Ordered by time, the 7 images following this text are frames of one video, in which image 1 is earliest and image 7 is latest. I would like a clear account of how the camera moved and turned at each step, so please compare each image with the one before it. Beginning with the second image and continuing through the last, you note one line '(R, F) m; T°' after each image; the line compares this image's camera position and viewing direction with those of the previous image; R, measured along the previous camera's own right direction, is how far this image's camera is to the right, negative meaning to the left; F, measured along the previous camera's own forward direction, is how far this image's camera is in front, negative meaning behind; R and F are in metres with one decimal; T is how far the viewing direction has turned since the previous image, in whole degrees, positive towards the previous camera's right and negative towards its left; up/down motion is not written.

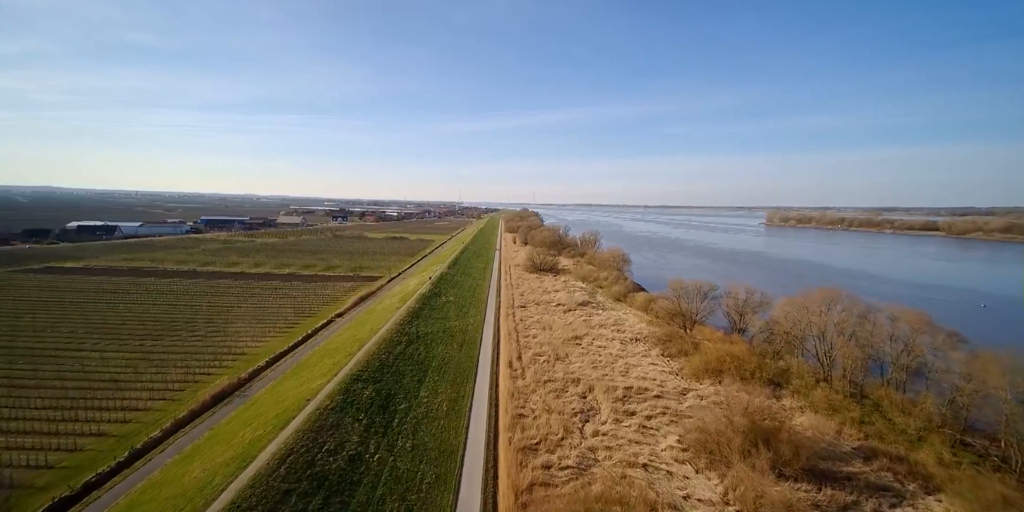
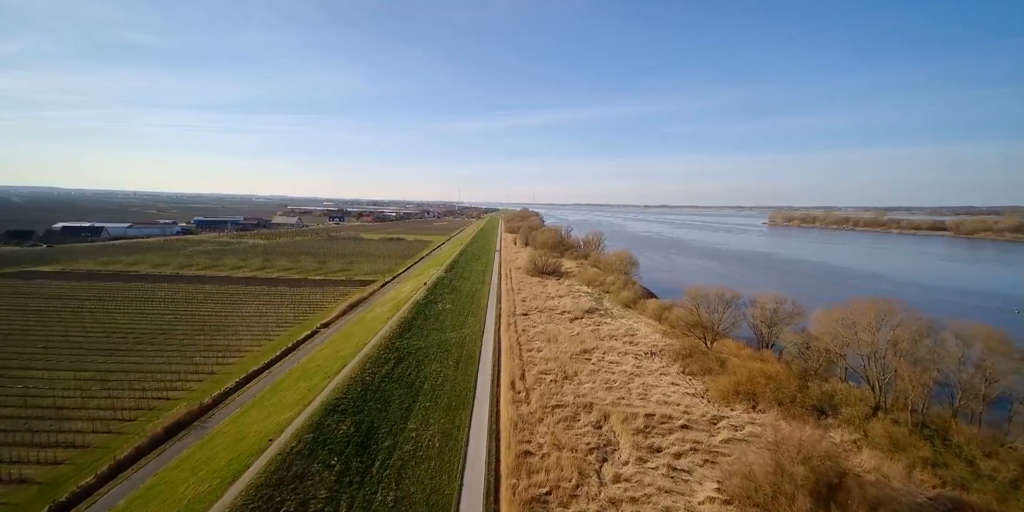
(-0.1, +1.9) m; 0°
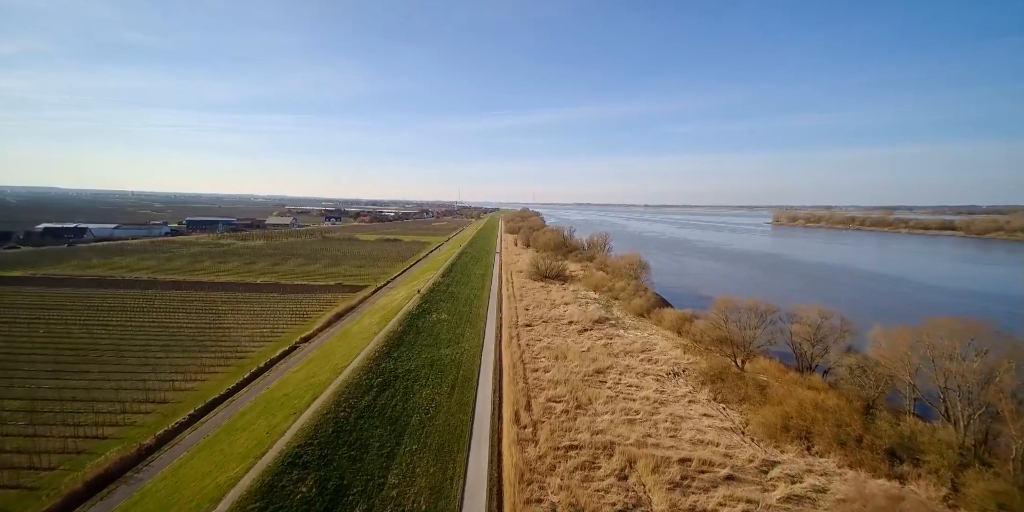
(-0.1, +2.1) m; 0°
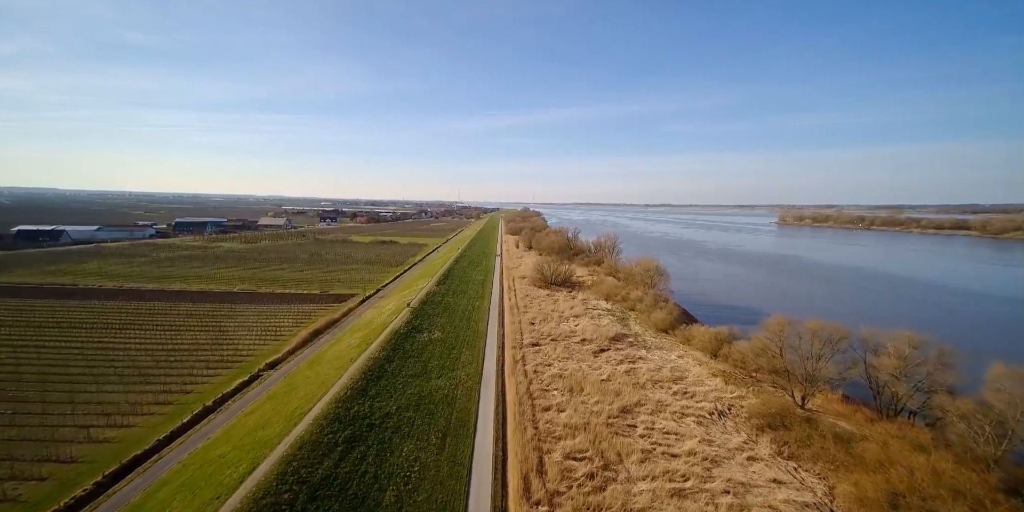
(-0.2, +2.9) m; 0°
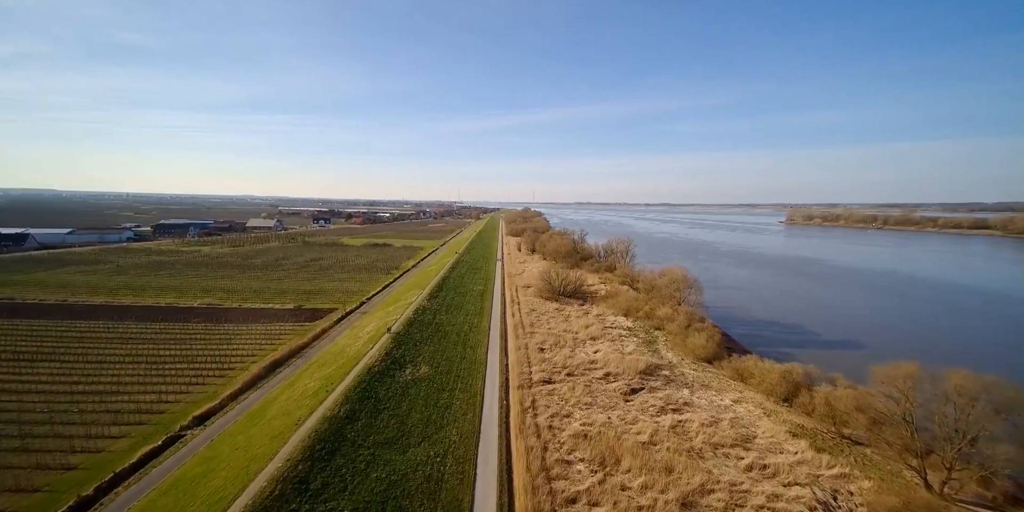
(-0.2, +3.8) m; 0°
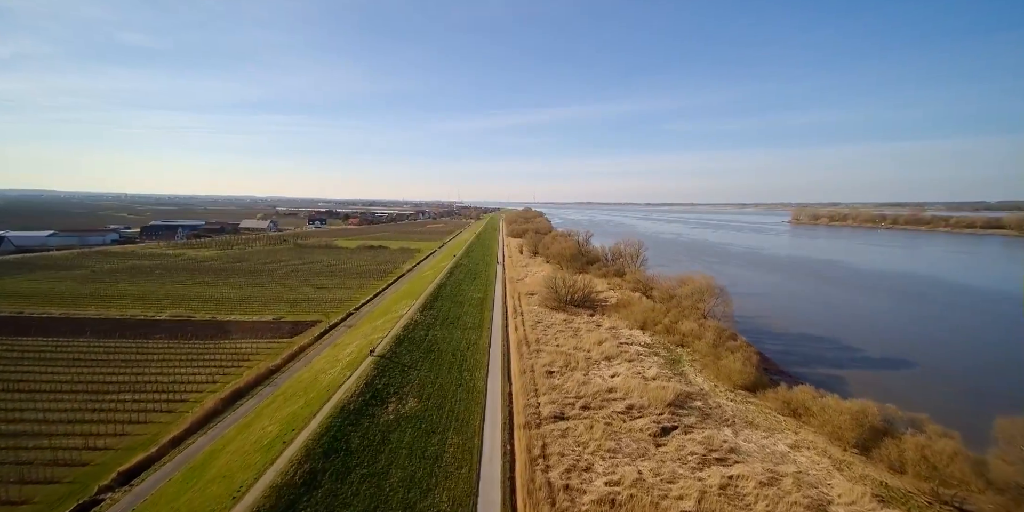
(-0.1, +2.4) m; 0°
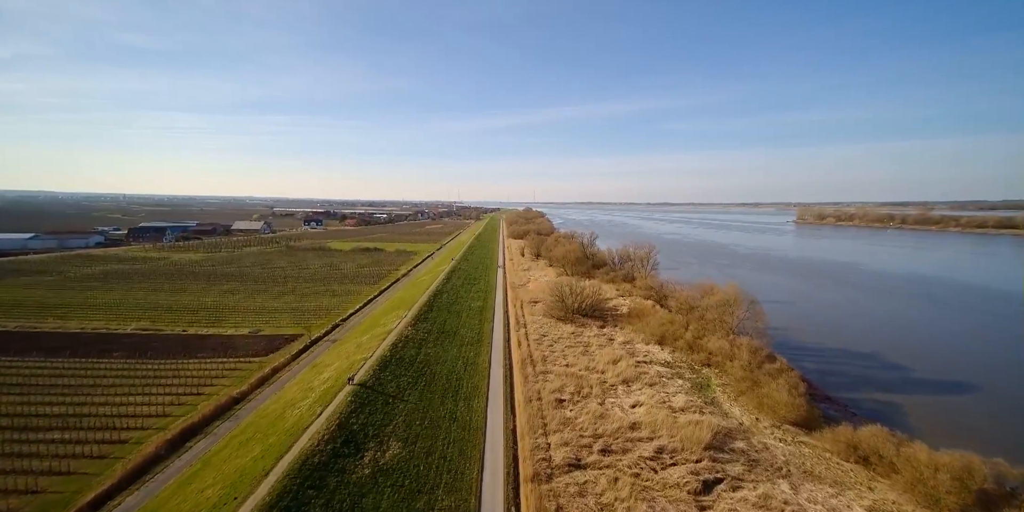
(-0.1, +2.2) m; 0°
